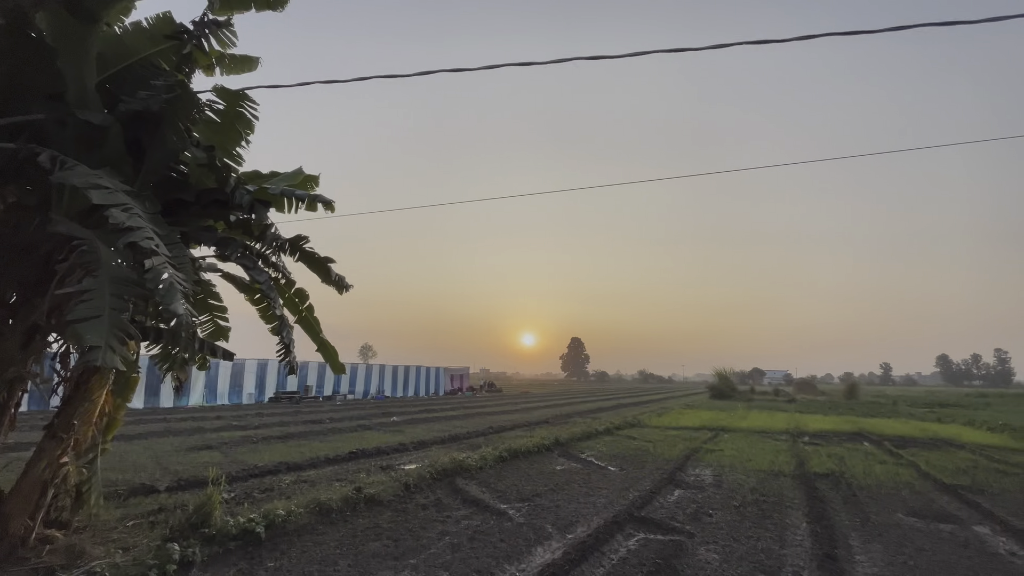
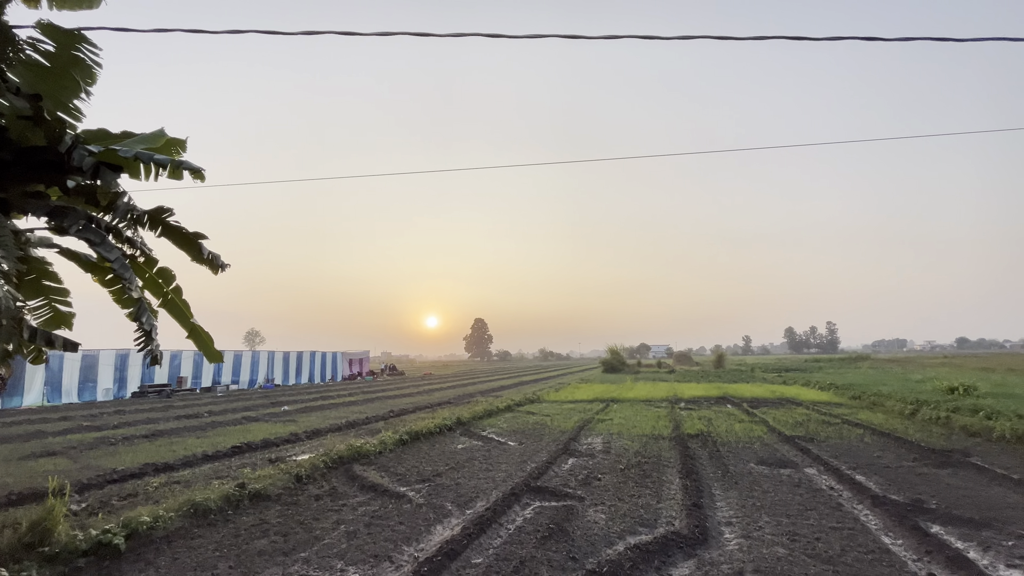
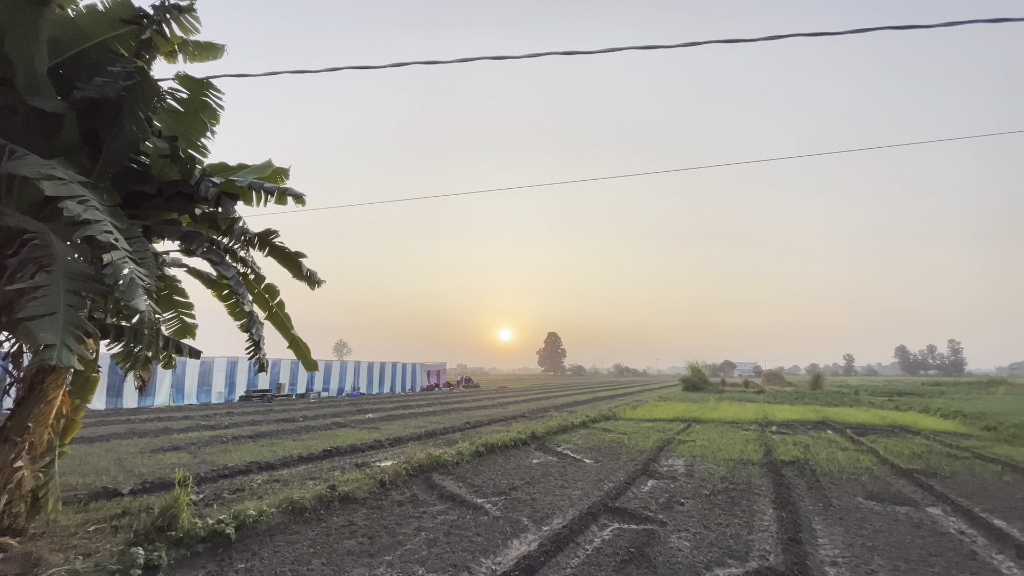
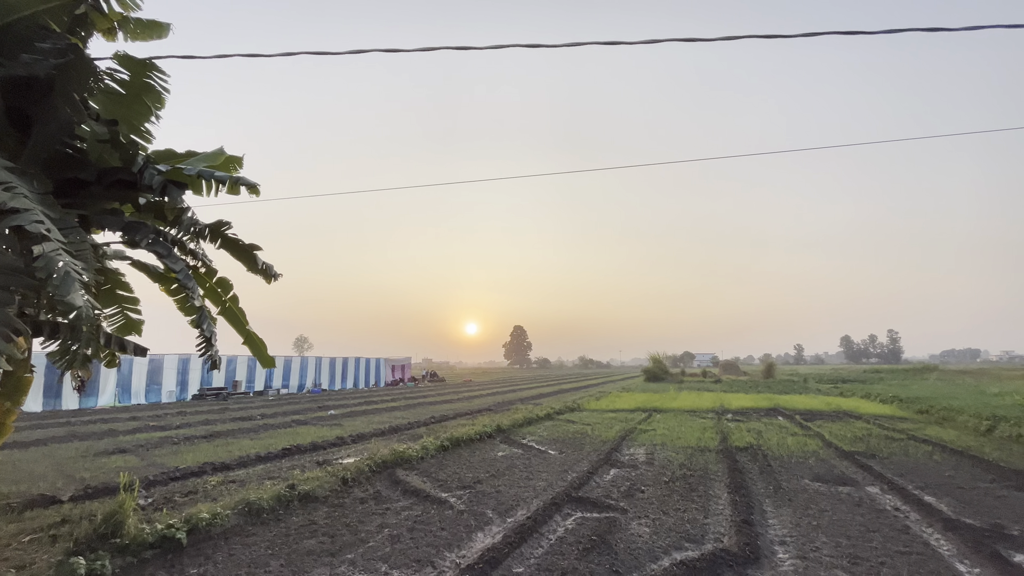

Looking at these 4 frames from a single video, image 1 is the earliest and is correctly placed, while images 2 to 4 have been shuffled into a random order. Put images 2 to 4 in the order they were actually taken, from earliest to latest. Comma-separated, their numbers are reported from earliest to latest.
3, 4, 2
